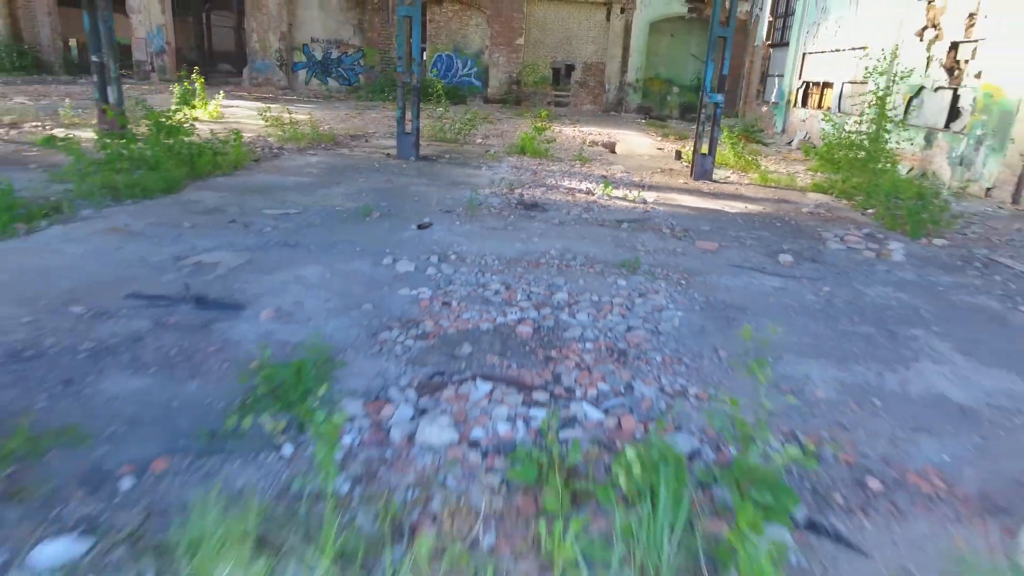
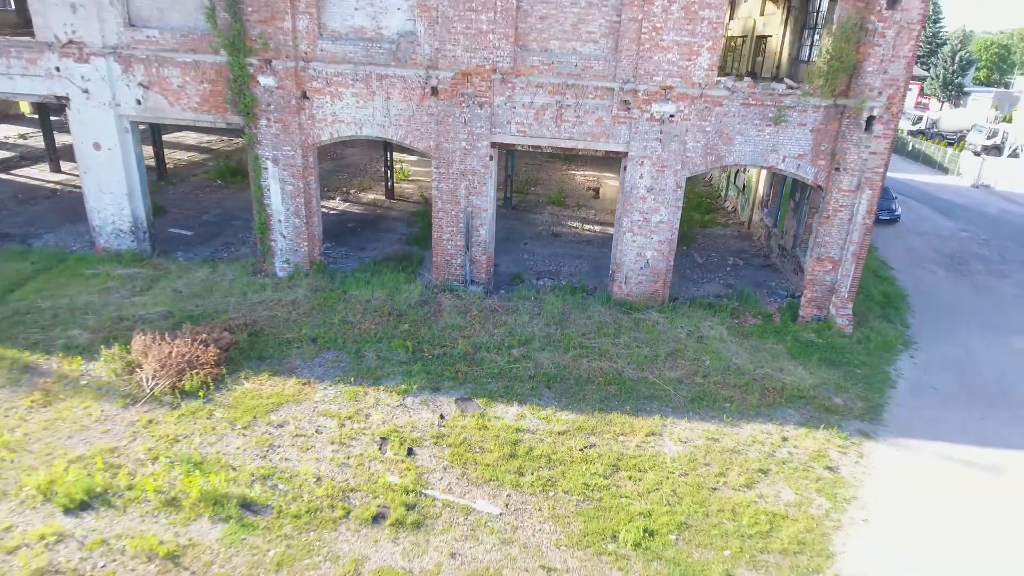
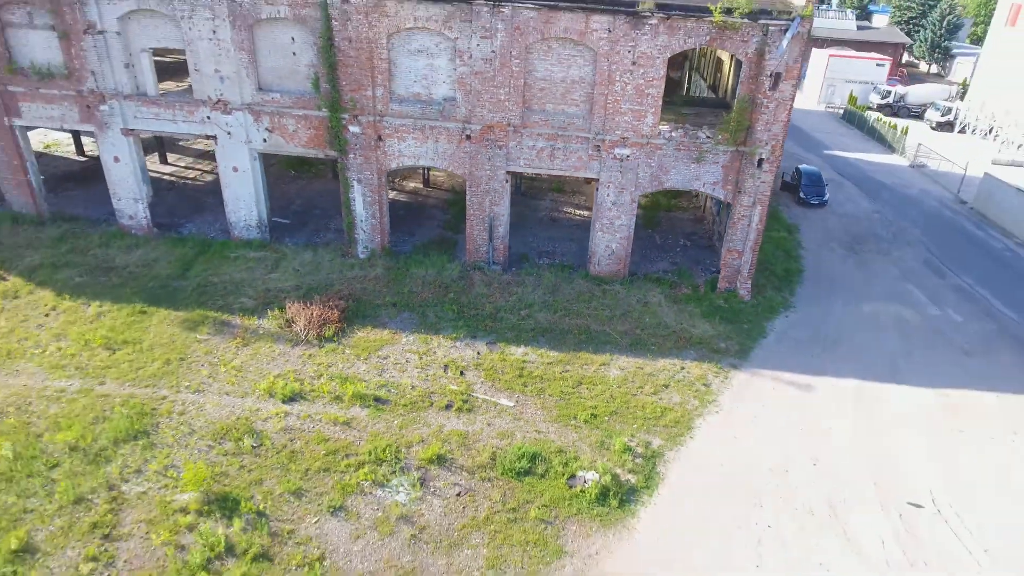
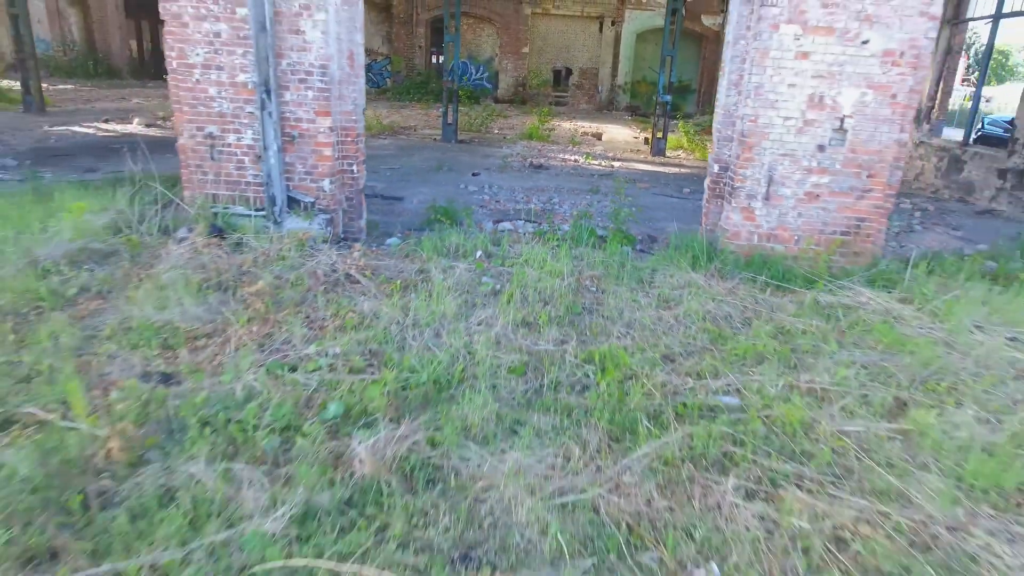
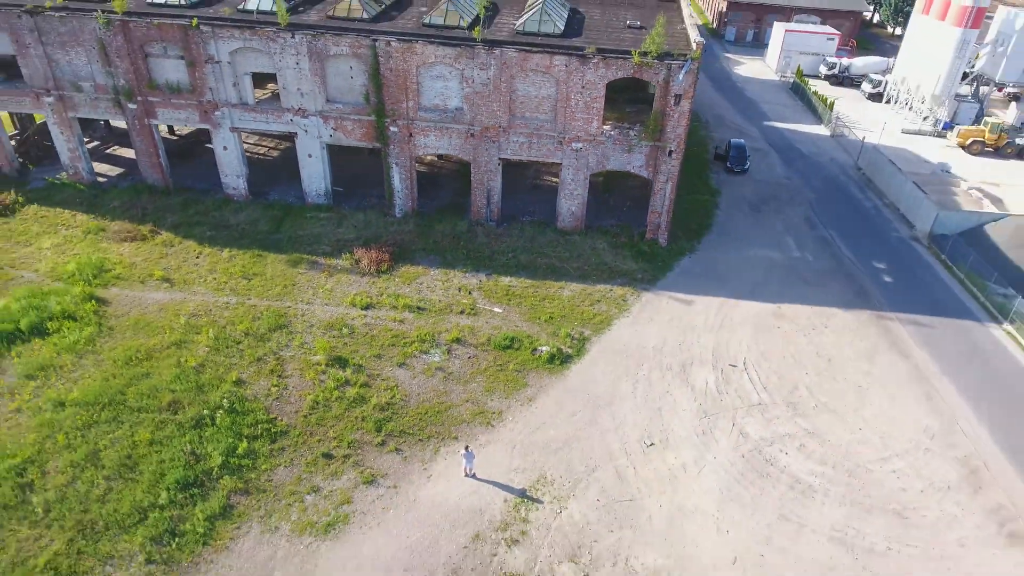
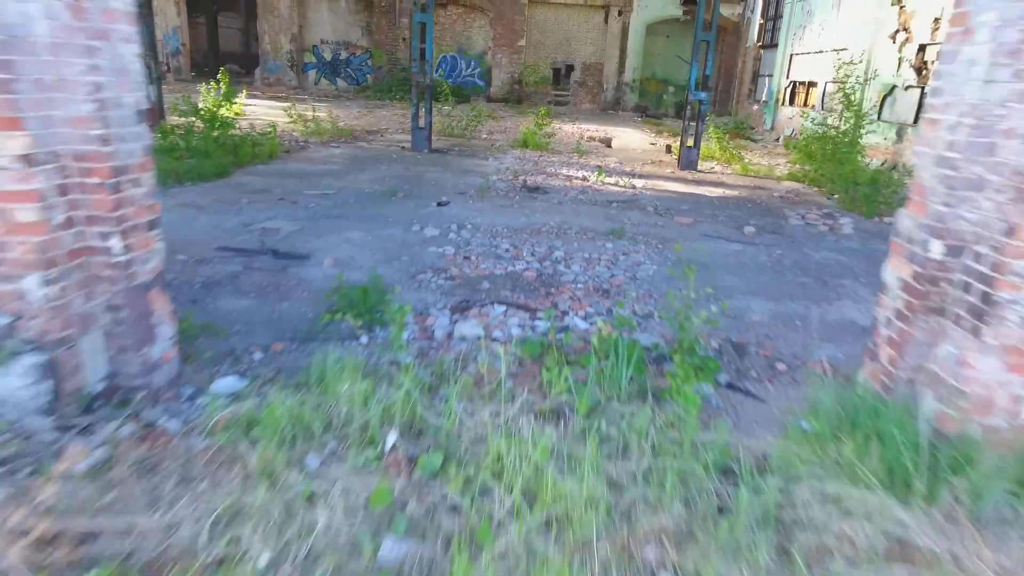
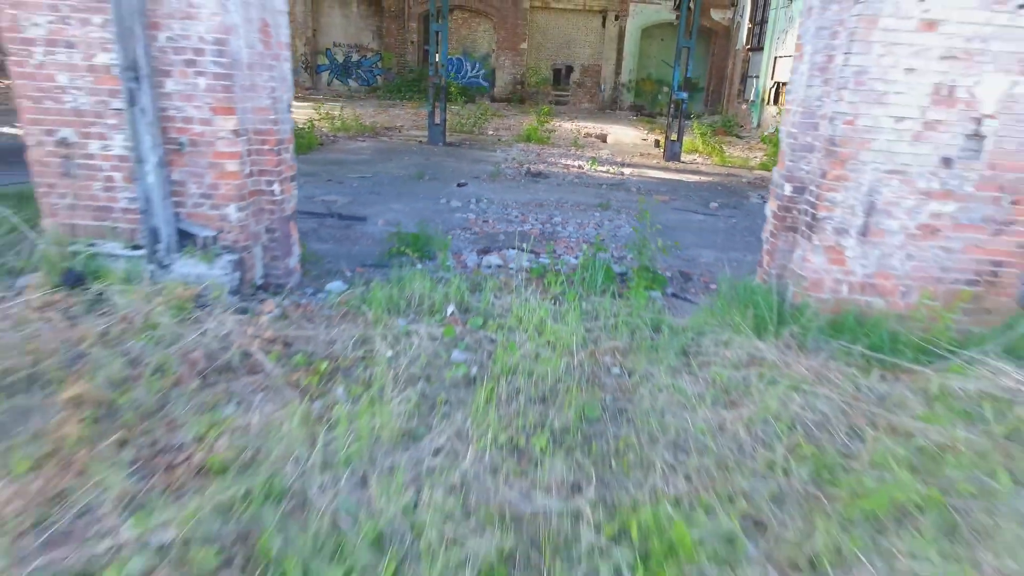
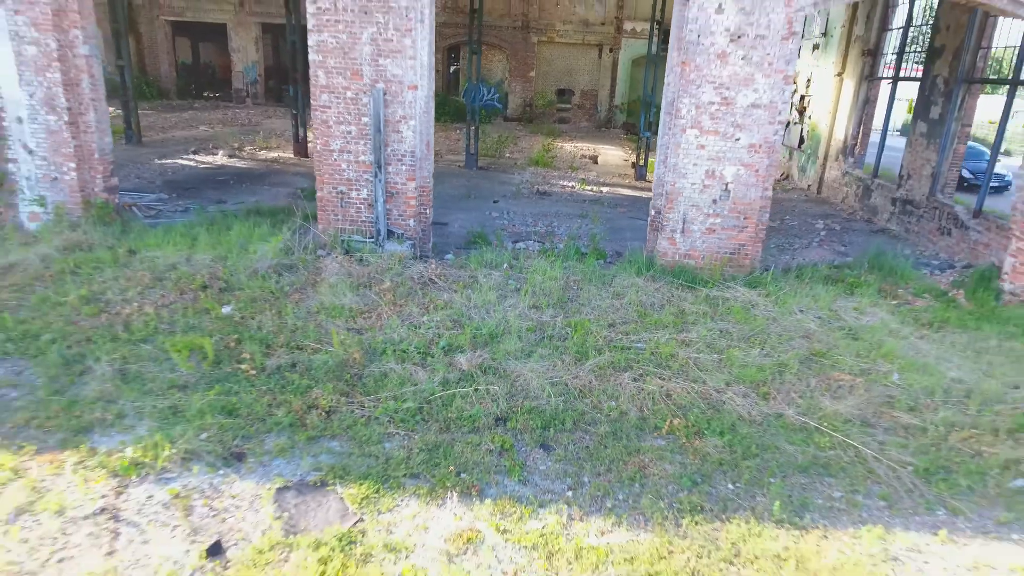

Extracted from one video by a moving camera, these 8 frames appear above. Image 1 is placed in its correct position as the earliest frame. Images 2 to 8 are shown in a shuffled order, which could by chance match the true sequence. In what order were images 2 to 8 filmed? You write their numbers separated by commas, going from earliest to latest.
6, 7, 4, 8, 2, 3, 5
